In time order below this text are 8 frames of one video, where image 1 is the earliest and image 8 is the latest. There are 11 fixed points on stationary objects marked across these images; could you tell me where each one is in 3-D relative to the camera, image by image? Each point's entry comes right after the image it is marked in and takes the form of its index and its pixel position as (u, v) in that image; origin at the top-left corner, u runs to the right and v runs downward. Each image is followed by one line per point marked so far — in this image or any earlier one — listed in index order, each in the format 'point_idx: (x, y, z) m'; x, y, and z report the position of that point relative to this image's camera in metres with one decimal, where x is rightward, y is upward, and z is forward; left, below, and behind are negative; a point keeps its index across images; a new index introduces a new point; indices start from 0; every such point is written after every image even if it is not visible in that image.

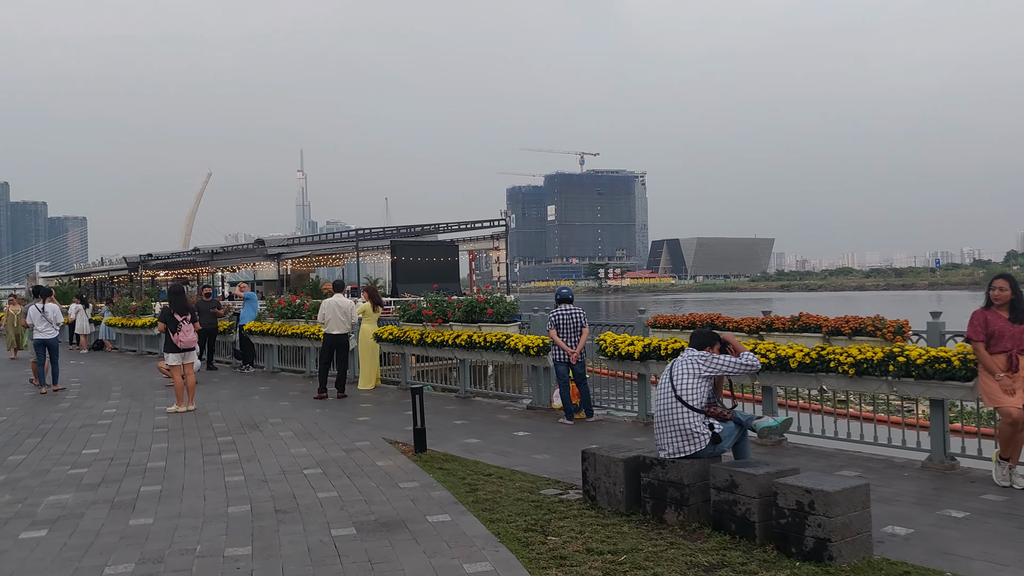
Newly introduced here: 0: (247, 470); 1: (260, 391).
0: (-2.3, -1.6, +7.3) m
1: (-4.0, -1.6, +13.2) m
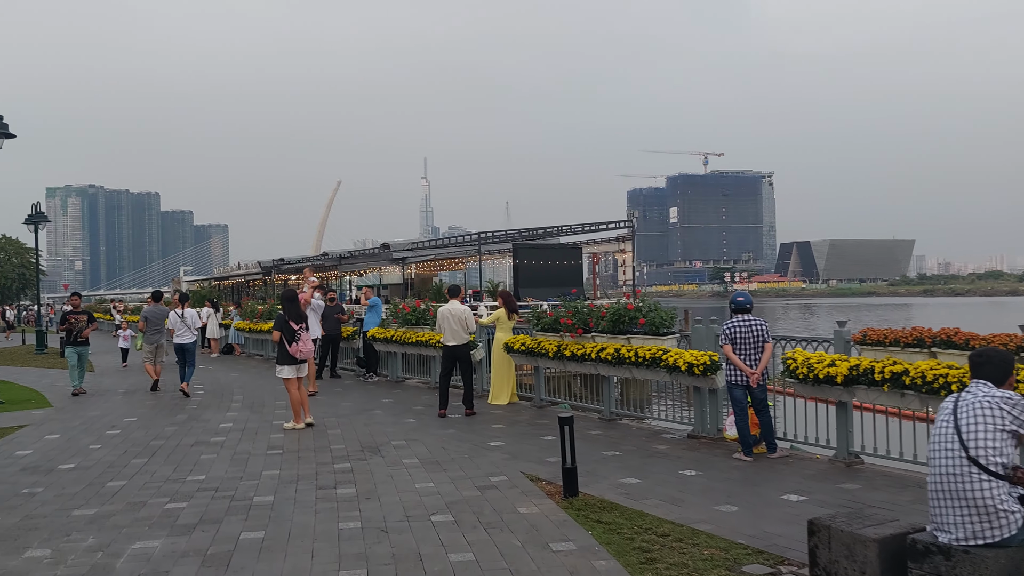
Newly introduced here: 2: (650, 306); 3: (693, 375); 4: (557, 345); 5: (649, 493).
0: (-1.1, -1.6, +6.0) m
1: (-1.9, -1.7, +12.2) m
2: (+1.6, -0.2, +9.3) m
3: (+1.8, -0.9, +8.2) m
4: (+0.6, -0.7, +10.2) m
5: (+1.0, -1.6, +6.3) m
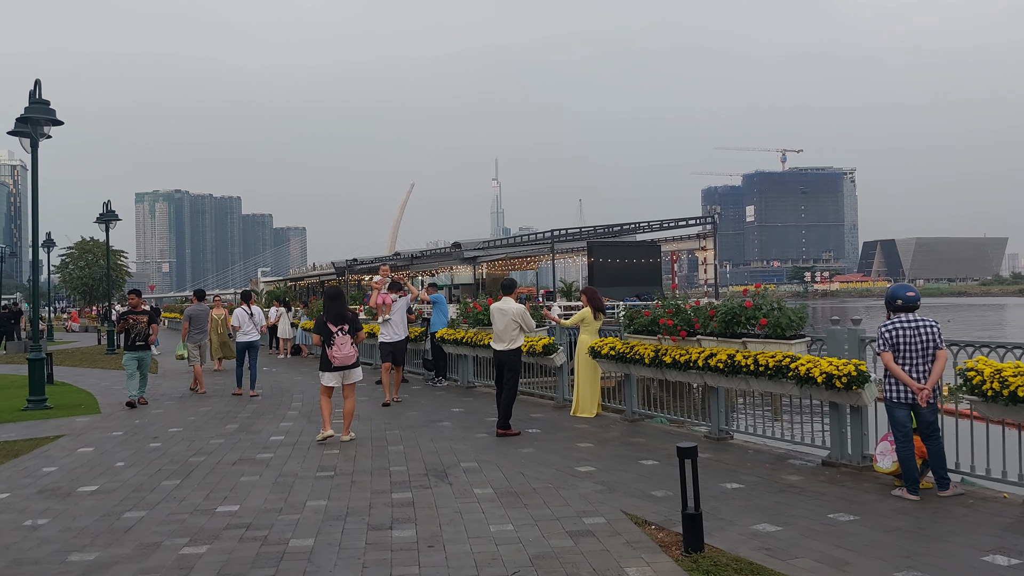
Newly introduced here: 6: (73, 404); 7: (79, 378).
0: (-0.5, -1.6, +4.7) m
1: (-0.8, -1.6, +10.9) m
2: (+2.4, -0.1, +7.7) m
3: (+2.6, -0.8, +6.6) m
4: (+1.5, -0.6, +8.6) m
5: (+1.6, -1.5, +4.8) m
6: (-6.7, -1.8, +12.7) m
7: (-8.9, -1.9, +17.0) m
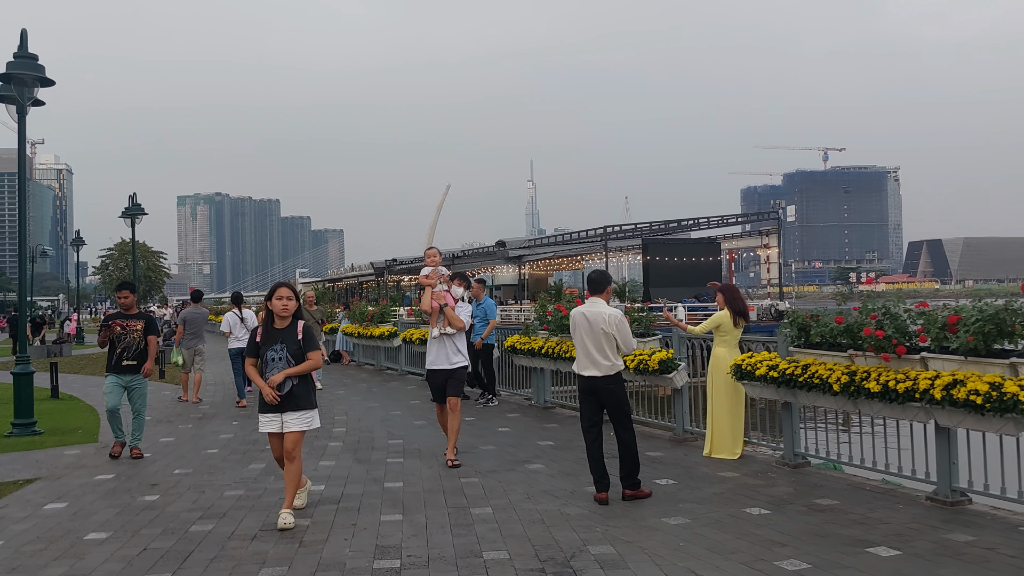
0: (+0.3, -1.5, +2.2) m
1: (+0.3, -1.6, +8.4) m
2: (+3.3, -0.1, +5.1) m
3: (+3.4, -0.8, +4.0) m
4: (+2.5, -0.6, +6.1) m
5: (+2.4, -1.5, +2.2) m
6: (-5.6, -1.7, +10.4) m
7: (-7.6, -1.9, +14.9) m
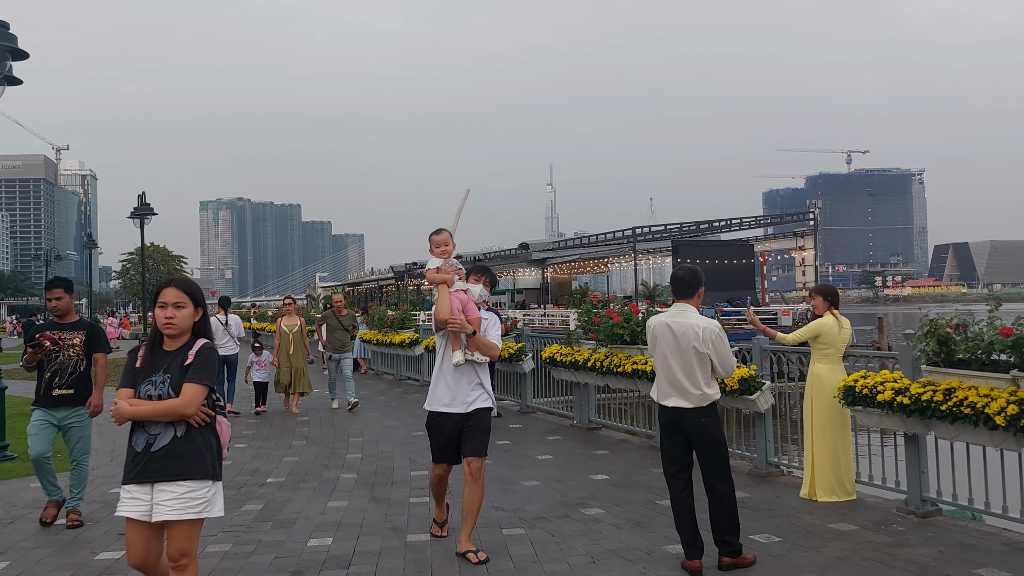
0: (+0.6, -1.5, +0.7) m
1: (+0.7, -1.6, +6.9) m
2: (+3.7, -0.1, +3.6) m
3: (+3.7, -0.8, +2.5) m
4: (+2.8, -0.6, +4.6) m
5: (+2.7, -1.5, +0.7) m
6: (-5.1, -1.8, +9.1) m
7: (-7.0, -1.9, +13.6) m
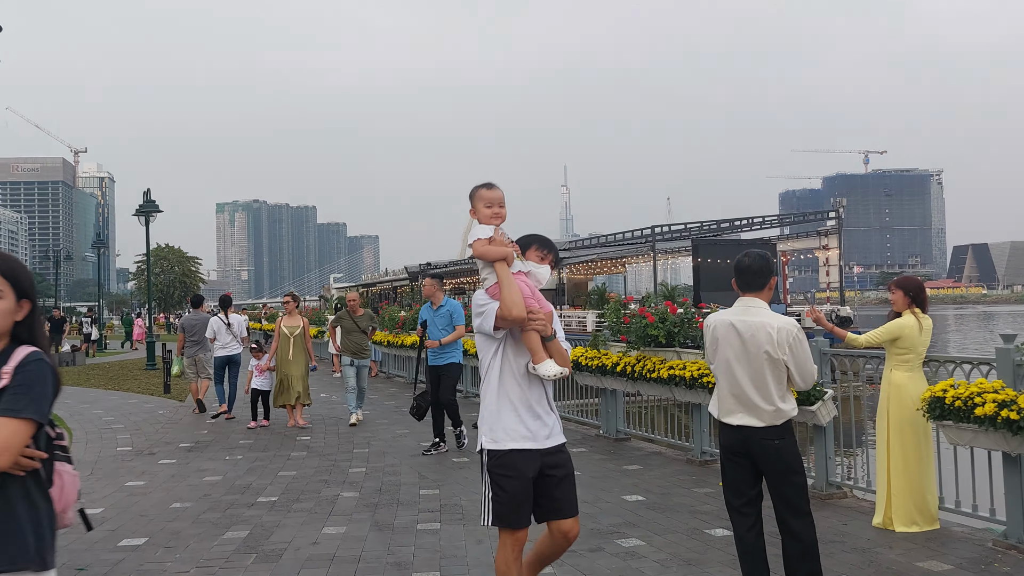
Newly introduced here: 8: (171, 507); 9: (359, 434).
0: (+0.6, -1.5, -0.1) m
1: (+0.9, -1.6, +6.1) m
2: (+3.8, -0.1, +2.6) m
3: (+3.8, -0.7, +1.5) m
4: (+2.9, -0.6, +3.7) m
5: (+2.8, -1.4, -0.2) m
6: (-4.9, -1.7, +8.3) m
7: (-6.7, -1.9, +12.9) m
8: (-2.6, -1.7, +6.4) m
9: (-1.8, -1.7, +9.8) m
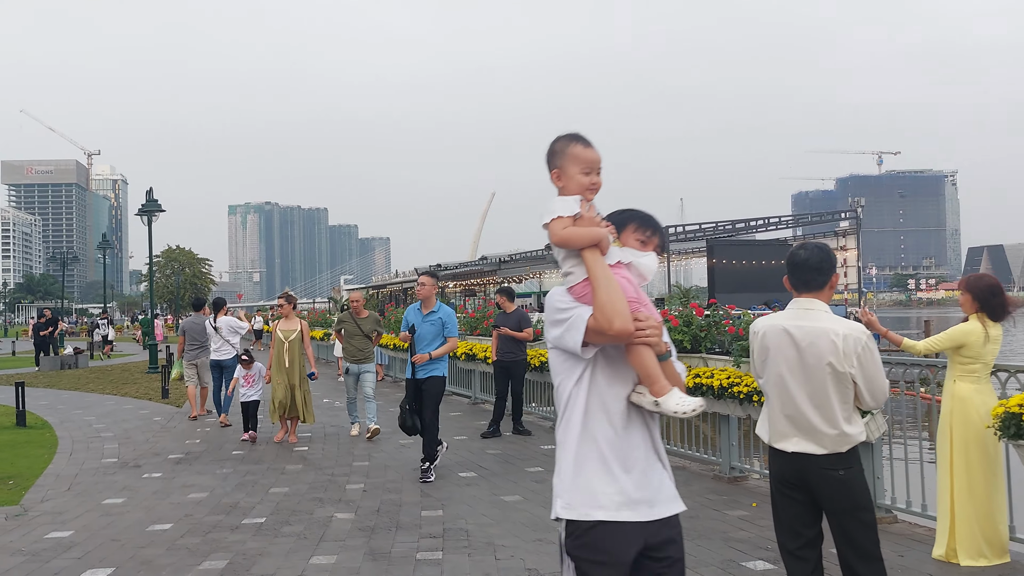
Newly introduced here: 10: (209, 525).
0: (+0.6, -1.5, -0.8) m
1: (+0.9, -1.6, +5.4) m
2: (+3.8, -0.1, +2.0) m
3: (+3.8, -0.7, +0.9) m
4: (+3.0, -0.6, +3.0) m
5: (+2.7, -1.4, -0.9) m
6: (-4.8, -1.8, +7.8) m
7: (-6.6, -1.9, +12.3) m
8: (-2.6, -1.7, +5.8) m
9: (-1.7, -1.8, +9.2) m
10: (-2.2, -1.7, +5.9) m
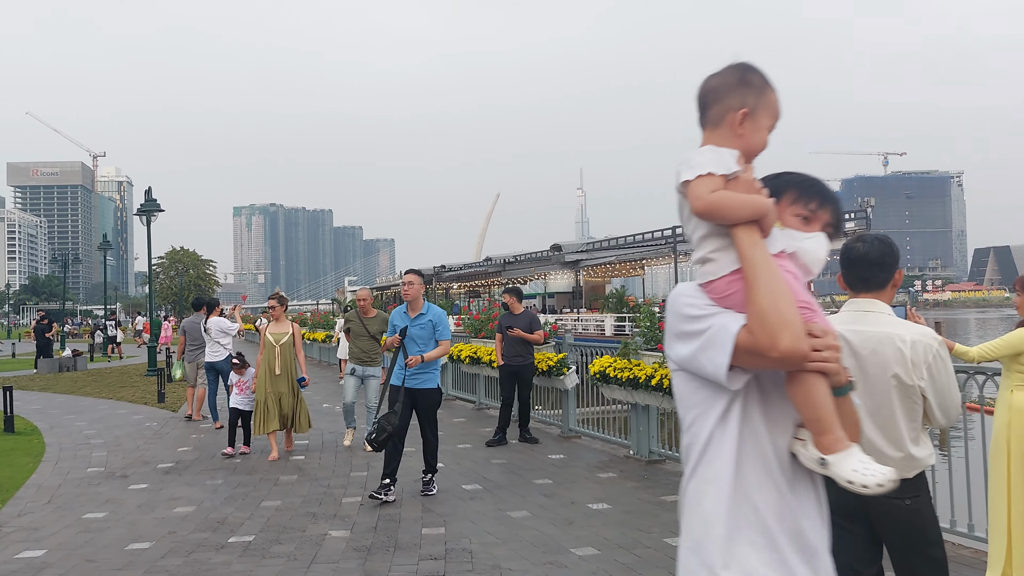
0: (+0.6, -1.5, -1.2) m
1: (+1.0, -1.6, +5.0) m
2: (+3.8, -0.1, +1.5) m
3: (+3.9, -0.7, +0.4) m
4: (+3.0, -0.6, +2.5) m
5: (+2.8, -1.4, -1.3) m
6: (-4.7, -1.8, +7.4) m
7: (-6.5, -1.9, +11.9) m
8: (-2.5, -1.7, +5.4) m
9: (-1.6, -1.8, +8.7) m
10: (-2.1, -1.7, +5.5) m
